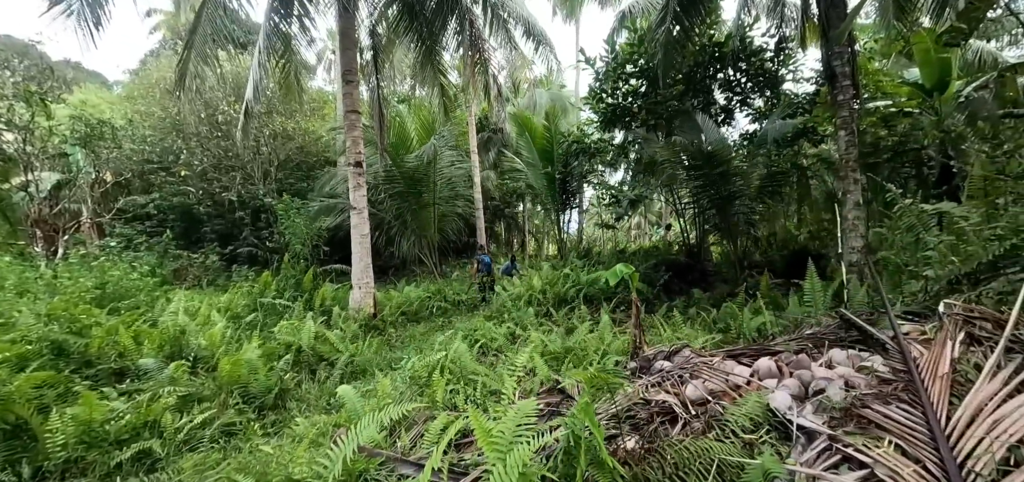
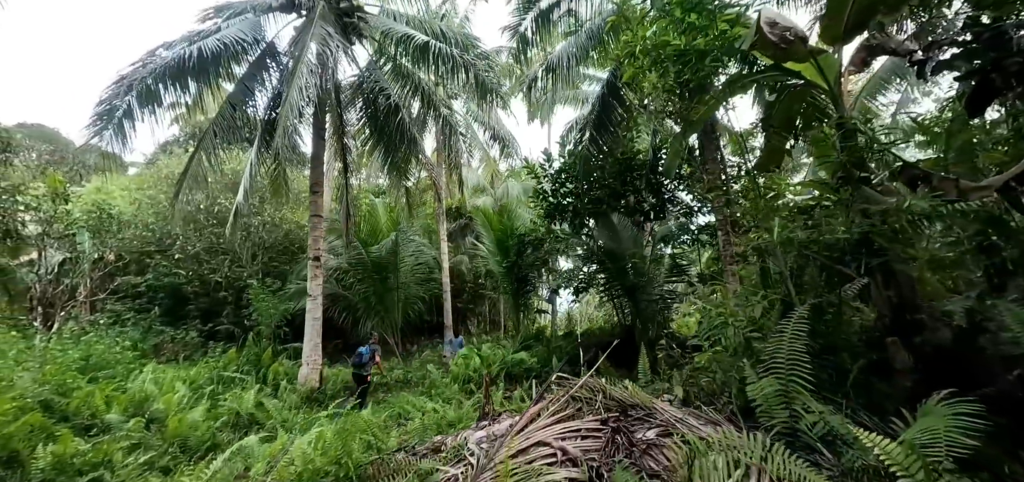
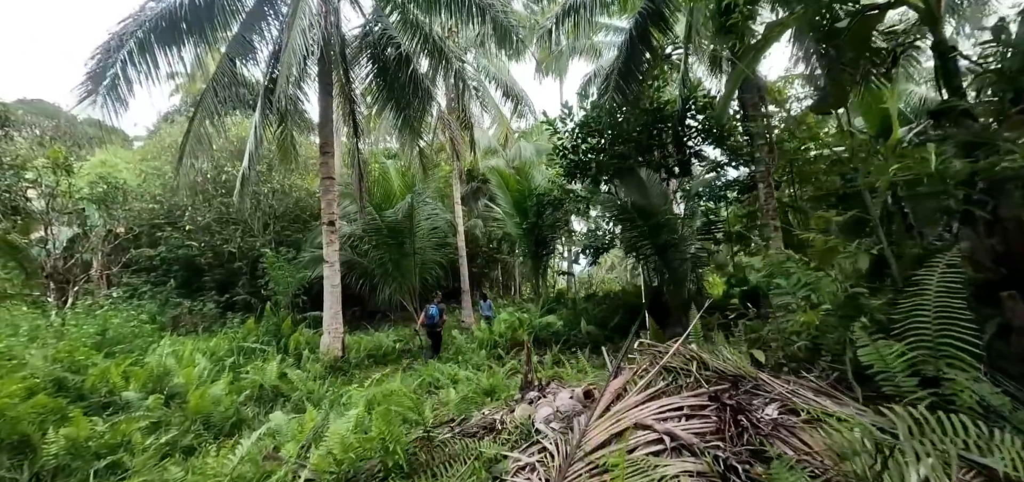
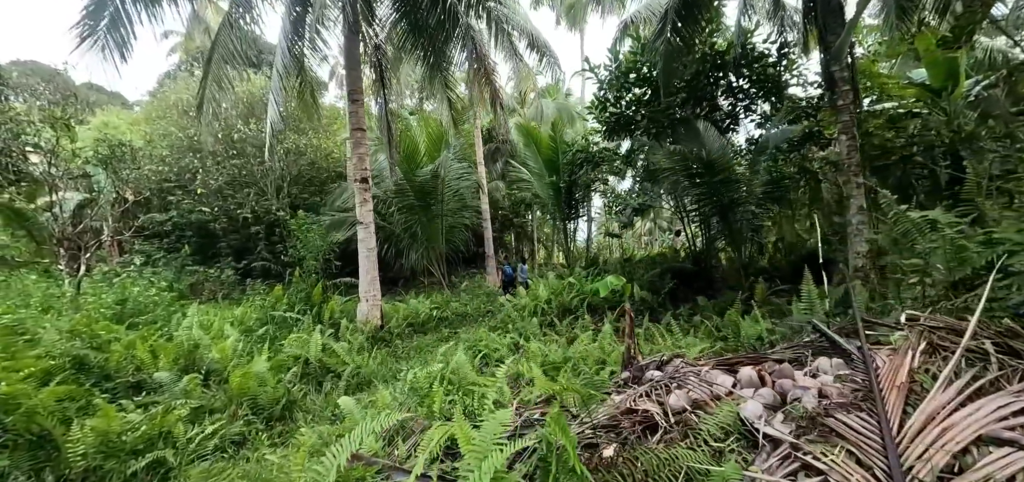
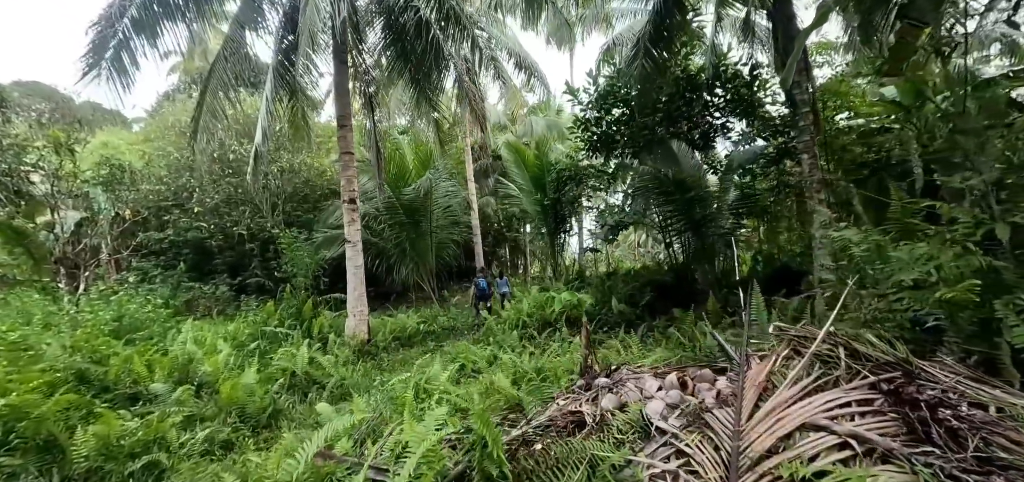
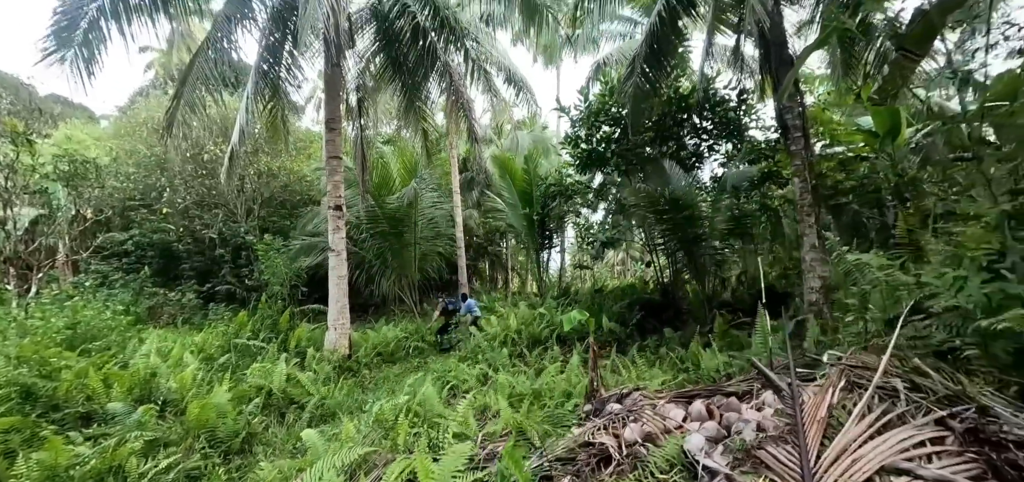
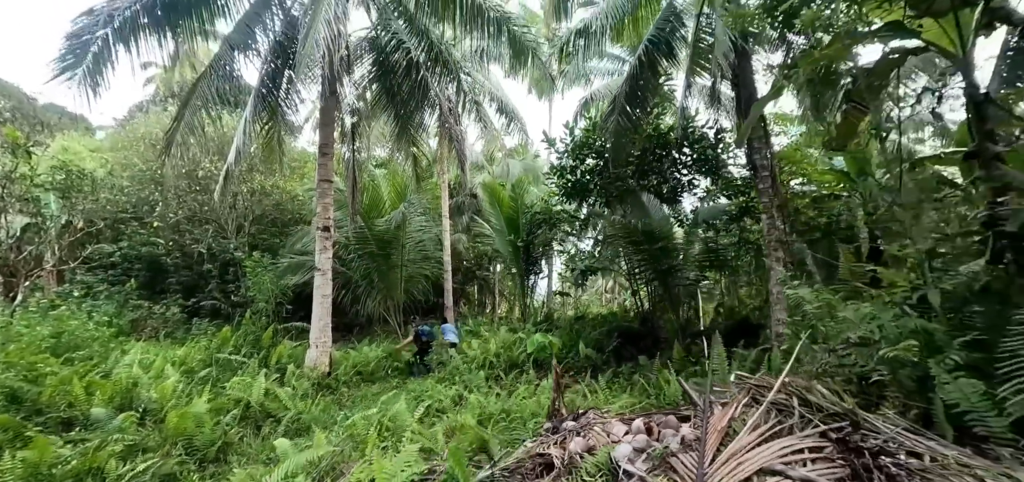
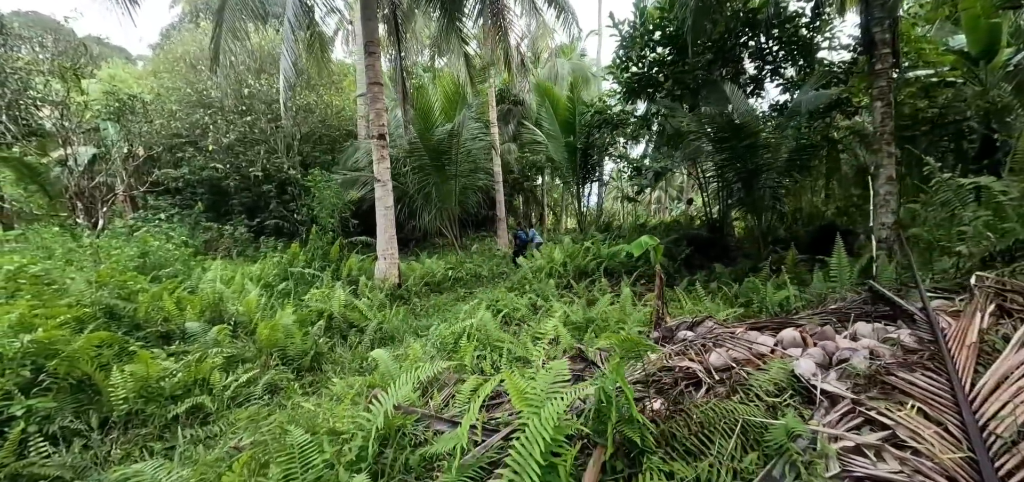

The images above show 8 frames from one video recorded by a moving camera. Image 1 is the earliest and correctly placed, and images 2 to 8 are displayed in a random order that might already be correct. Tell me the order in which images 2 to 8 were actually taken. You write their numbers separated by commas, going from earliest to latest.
6, 7, 2, 3, 5, 4, 8
